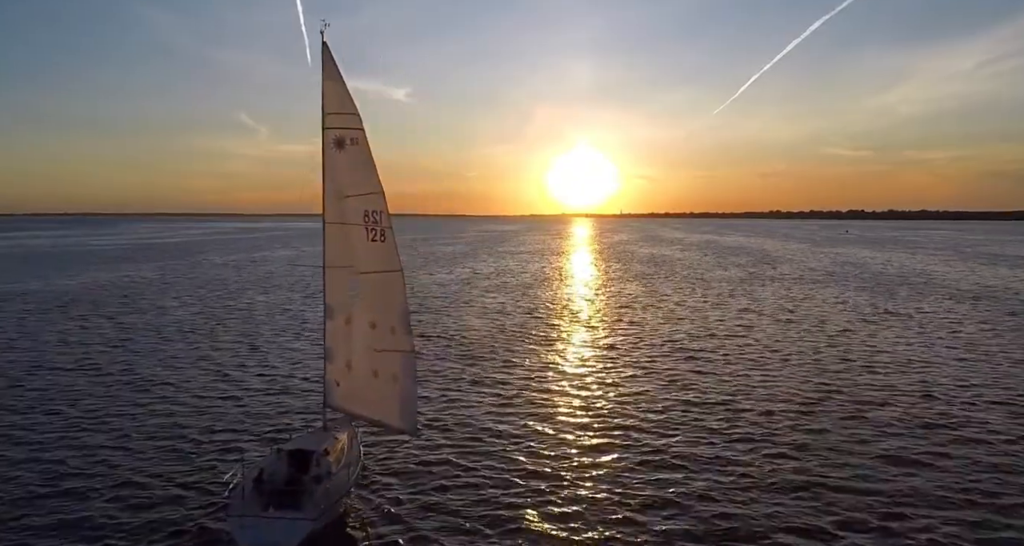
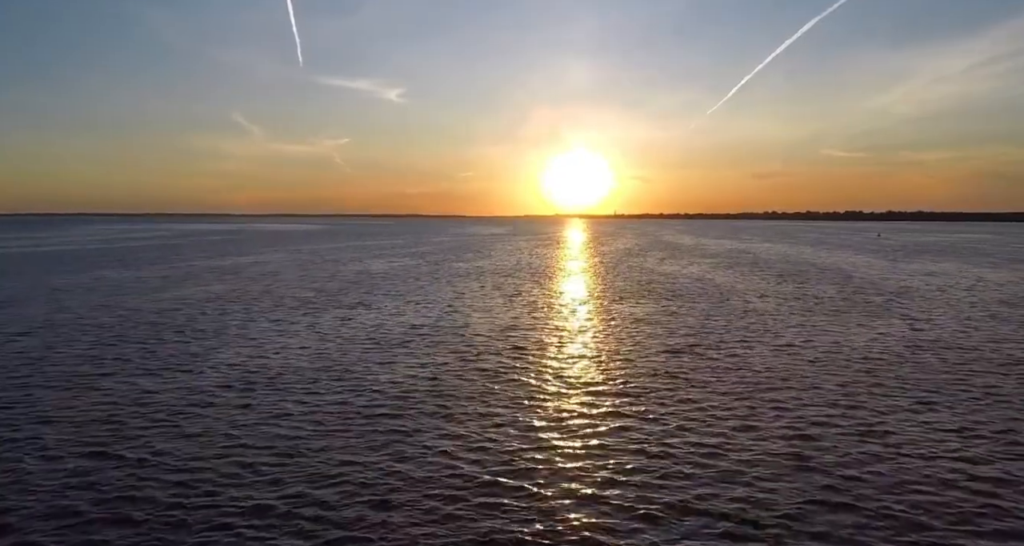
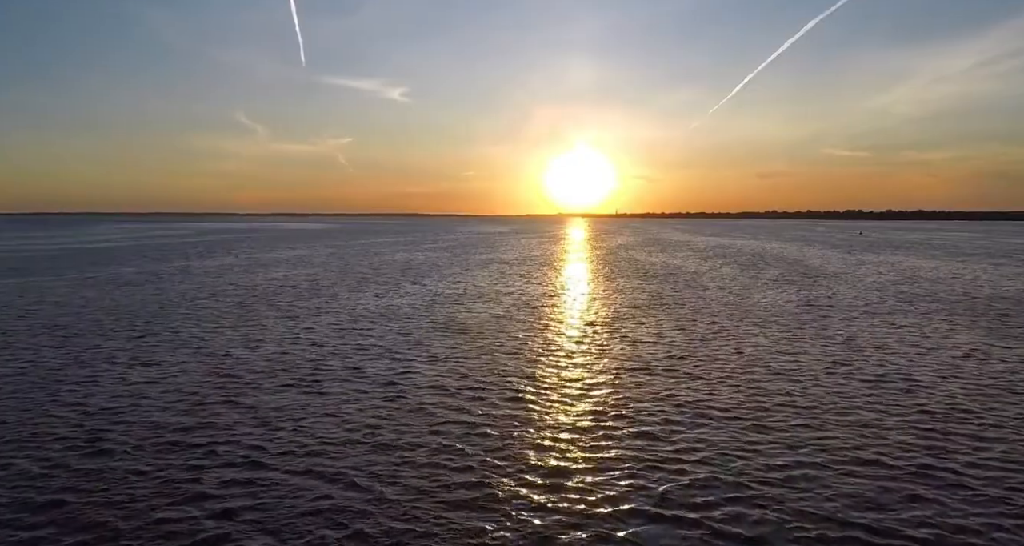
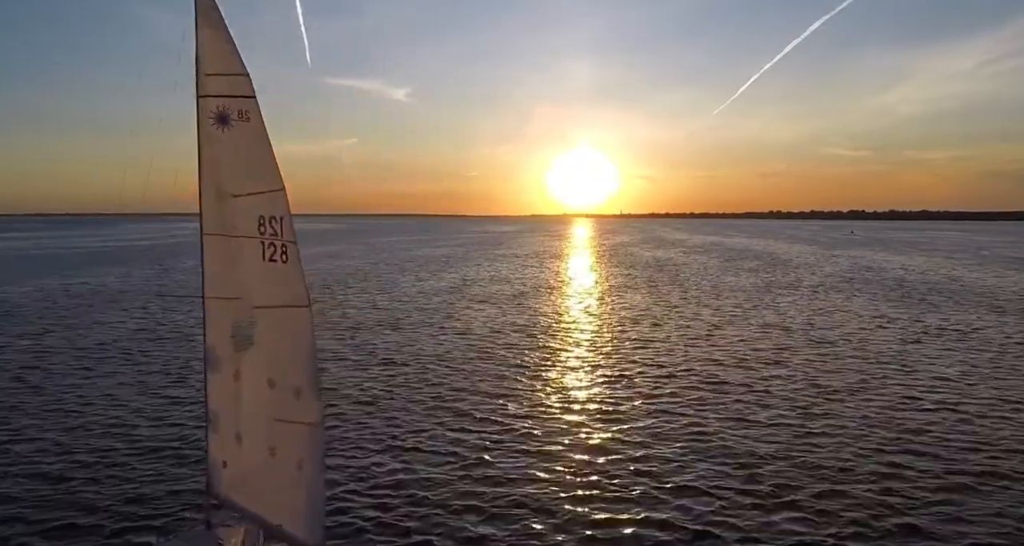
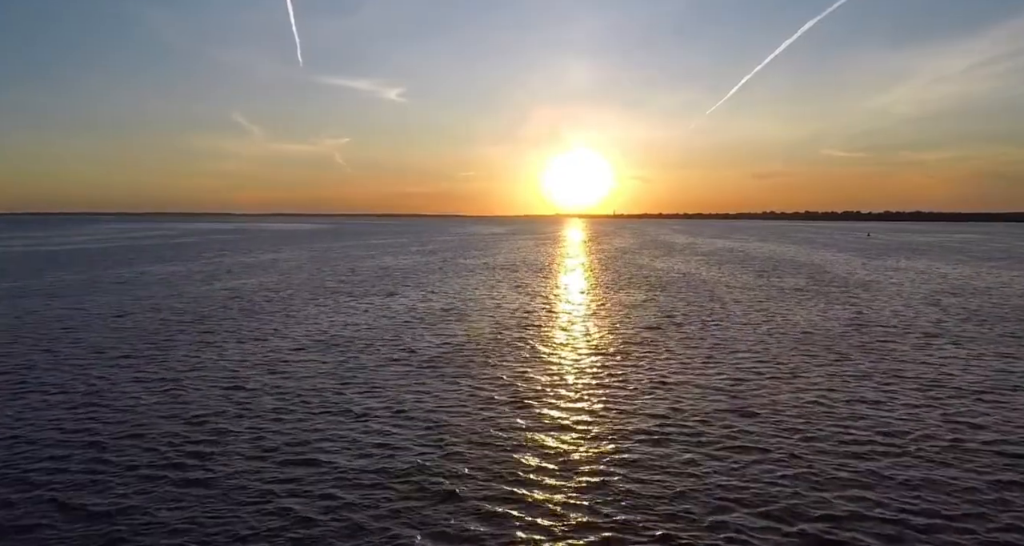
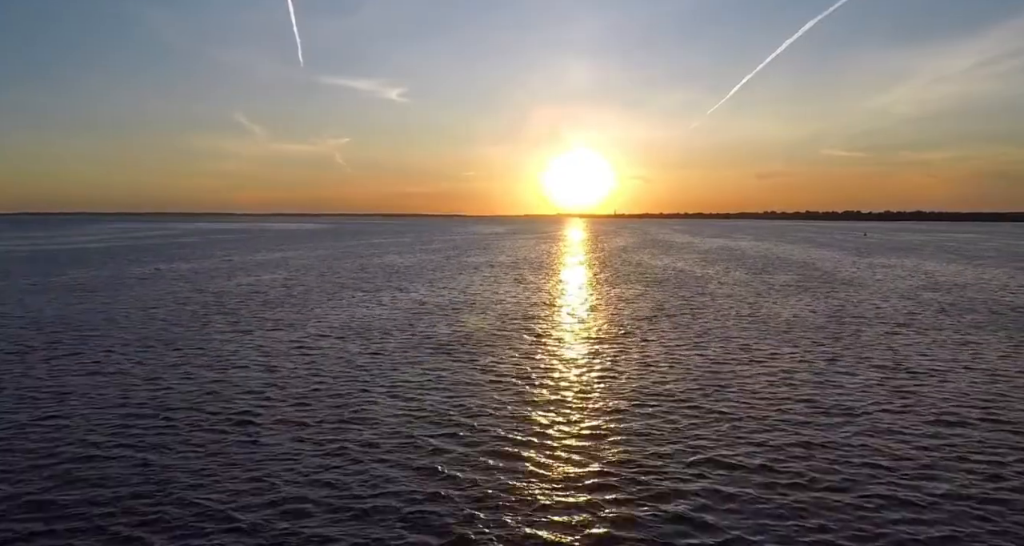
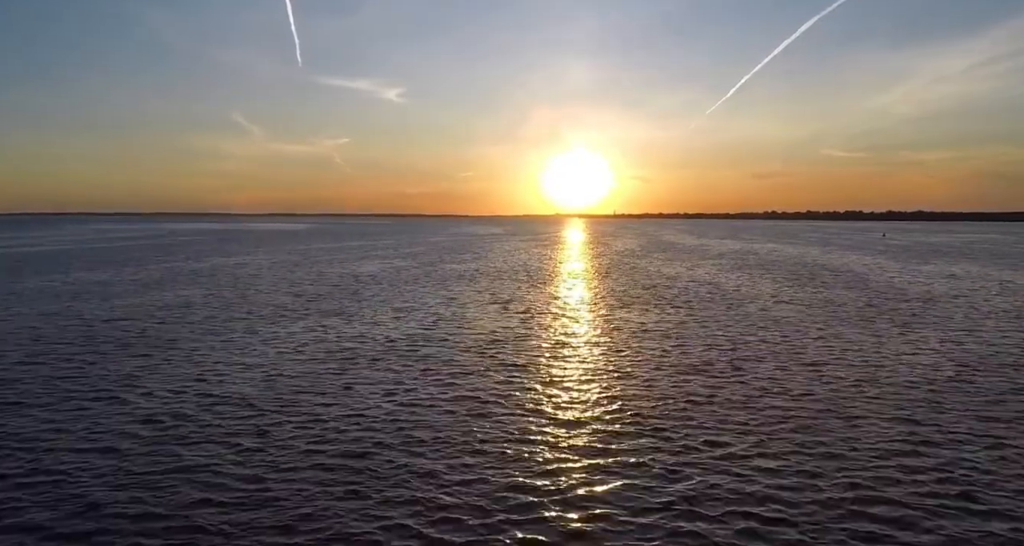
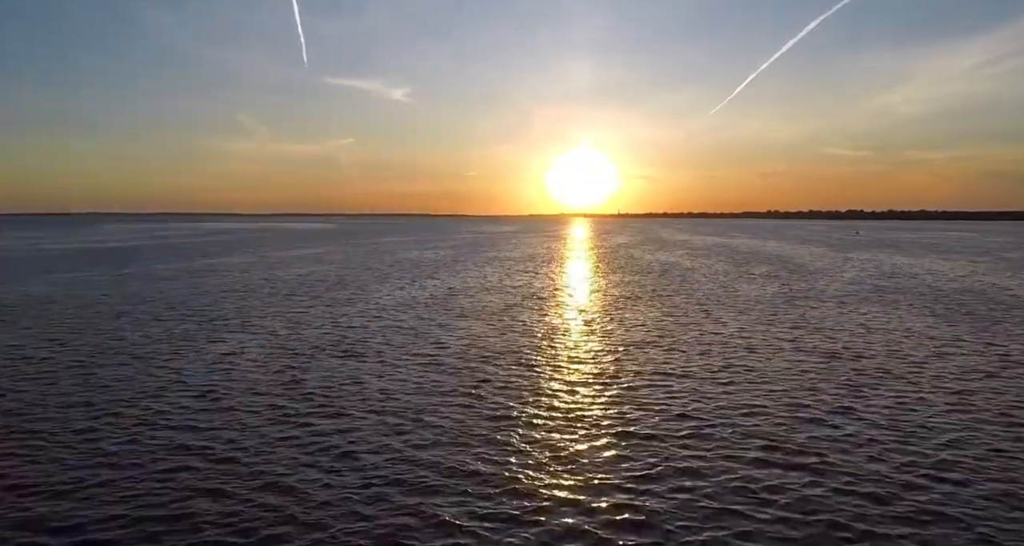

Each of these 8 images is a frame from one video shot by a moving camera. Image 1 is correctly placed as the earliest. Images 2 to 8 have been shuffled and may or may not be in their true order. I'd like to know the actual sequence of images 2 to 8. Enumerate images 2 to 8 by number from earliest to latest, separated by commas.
4, 8, 3, 6, 5, 2, 7
